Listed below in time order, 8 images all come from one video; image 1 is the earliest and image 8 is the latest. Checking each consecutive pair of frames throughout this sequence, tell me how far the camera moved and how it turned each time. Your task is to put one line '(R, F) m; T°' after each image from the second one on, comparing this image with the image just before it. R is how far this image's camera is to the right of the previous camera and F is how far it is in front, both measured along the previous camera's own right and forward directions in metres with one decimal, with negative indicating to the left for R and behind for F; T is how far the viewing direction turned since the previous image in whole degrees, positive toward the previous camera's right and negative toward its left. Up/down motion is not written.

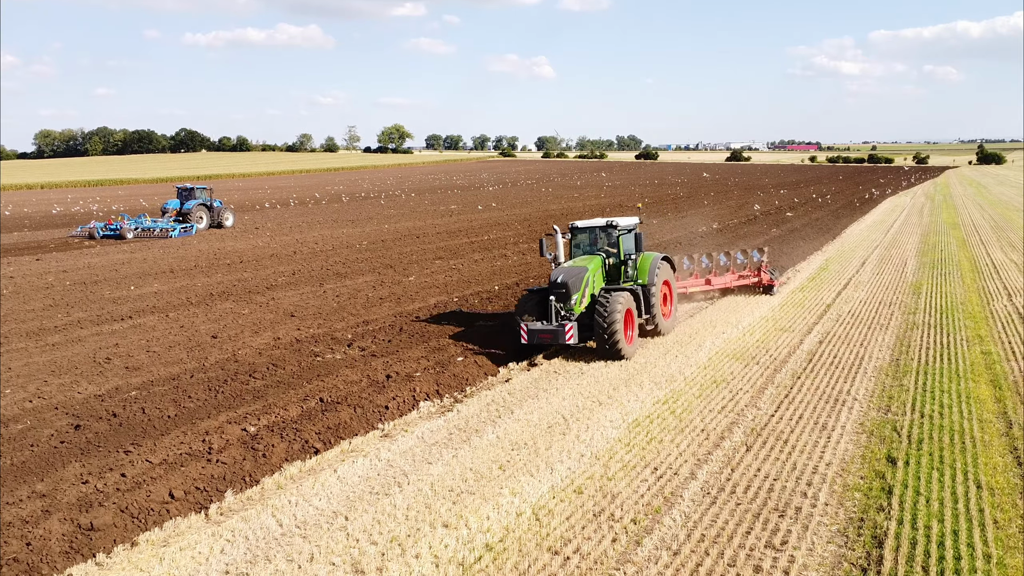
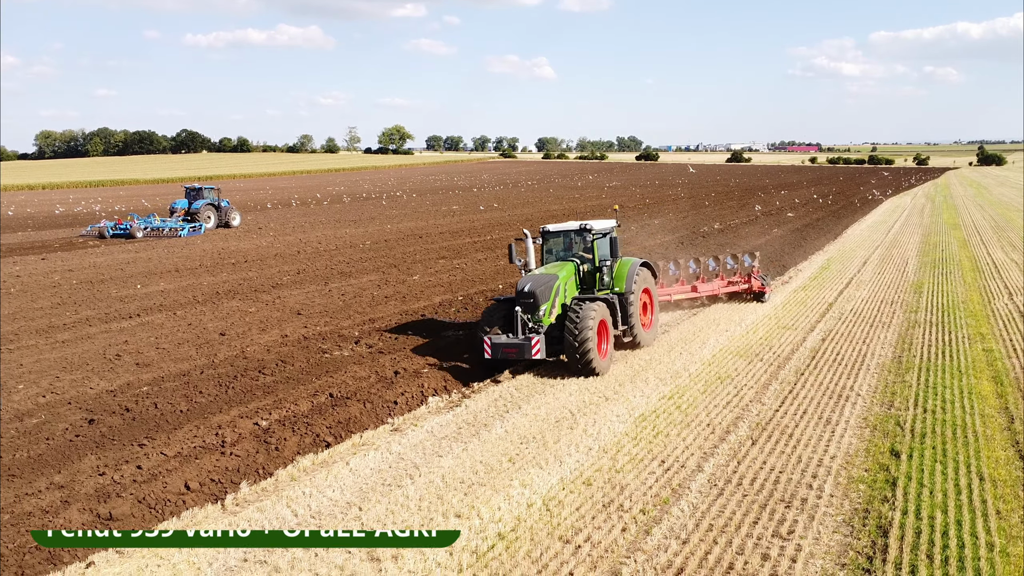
(-0.1, -0.1) m; 0°
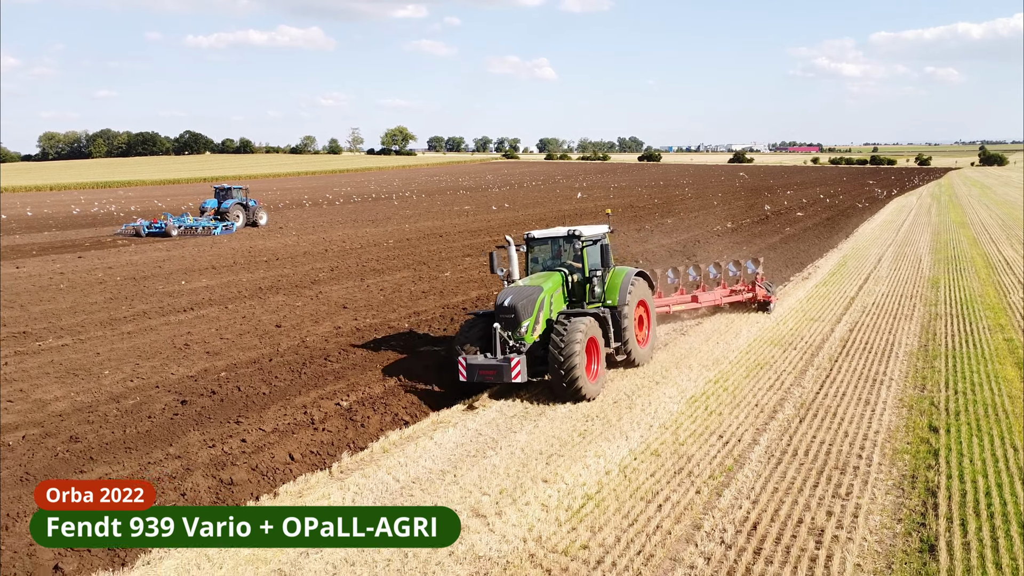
(-0.6, -0.6) m; 0°
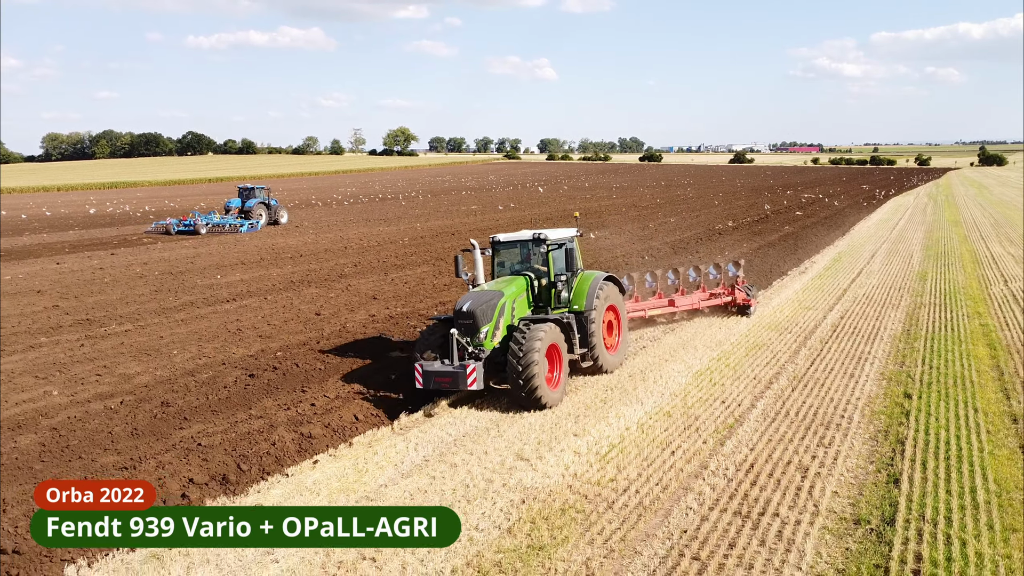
(-0.3, -1.1) m; 0°
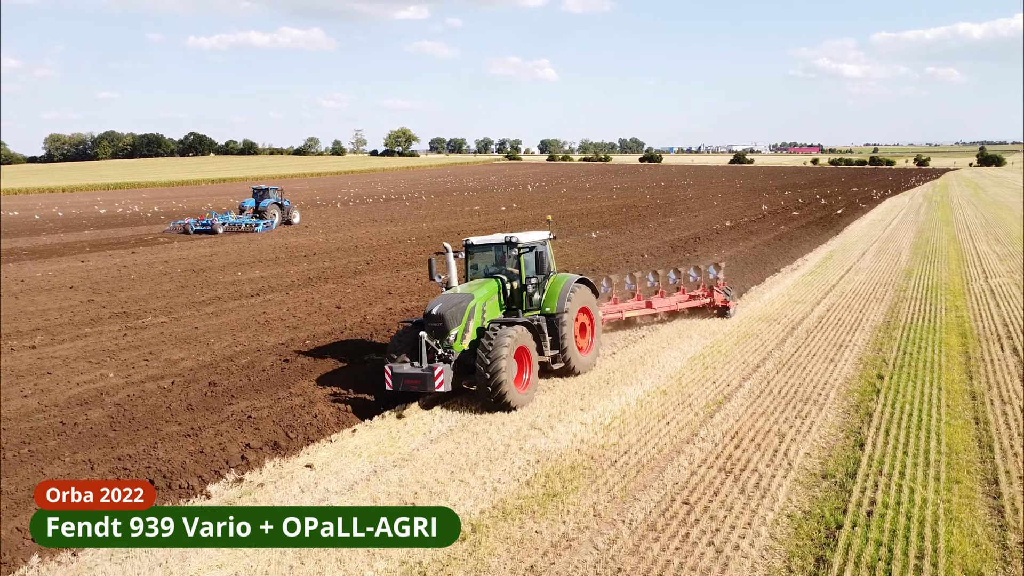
(-0.1, -0.9) m; 0°
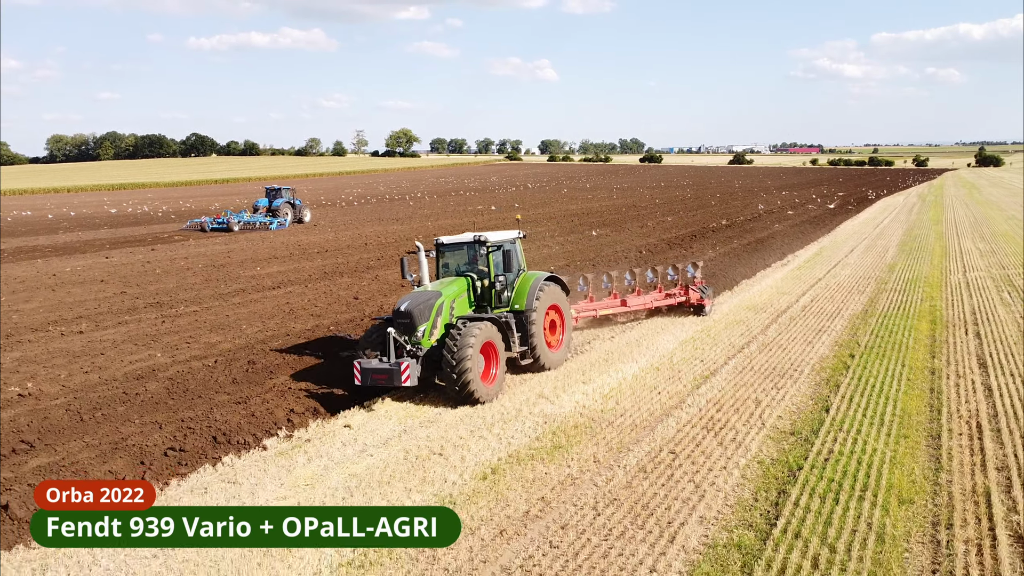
(-0.1, -1.1) m; 0°
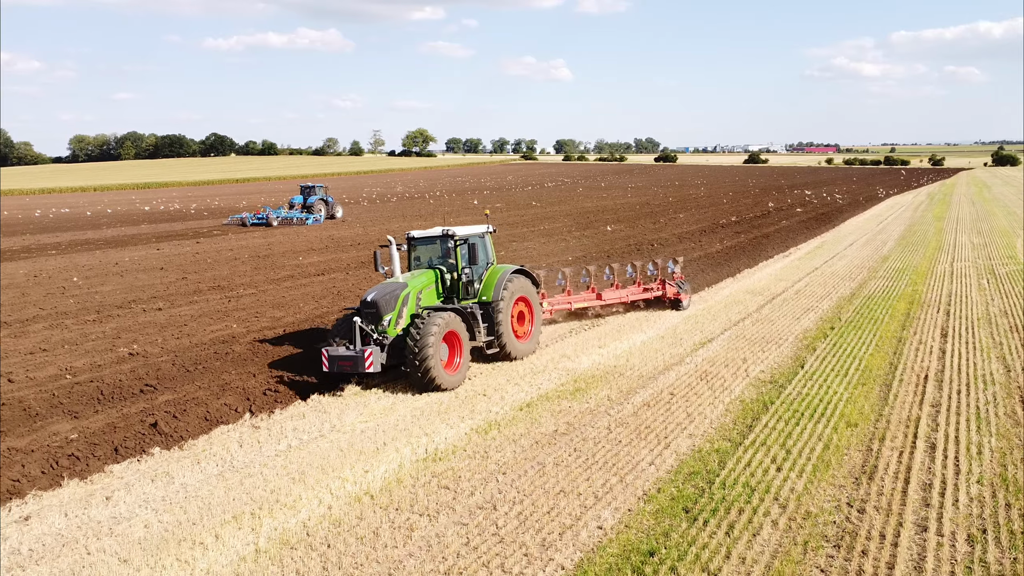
(-0.2, -1.7) m; -1°
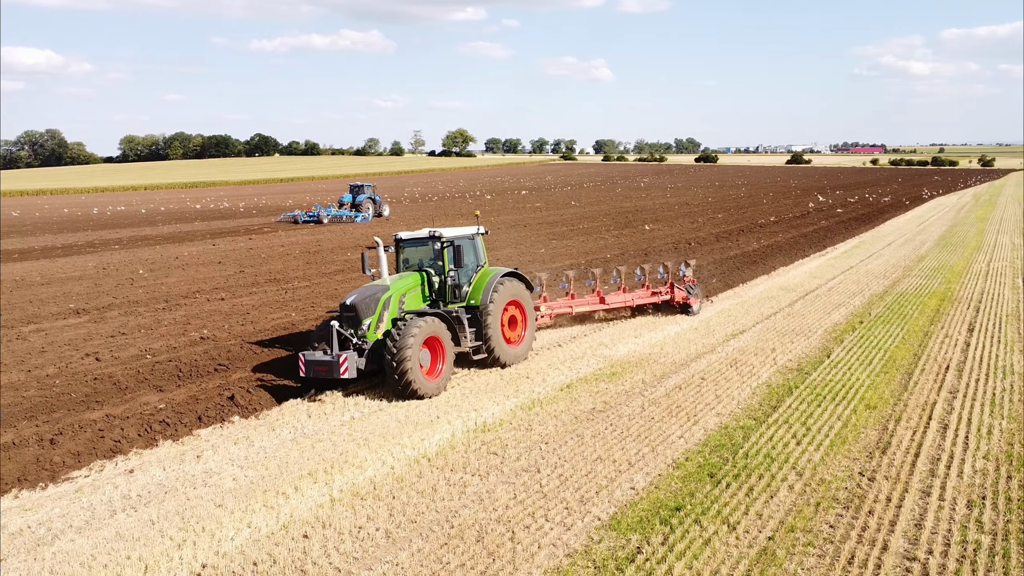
(0.0, -0.7) m; -3°
